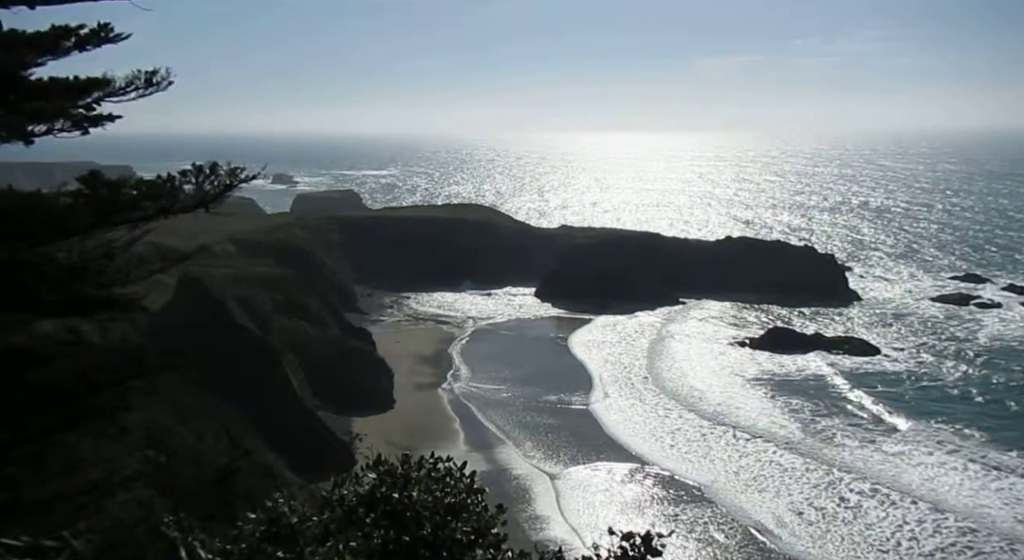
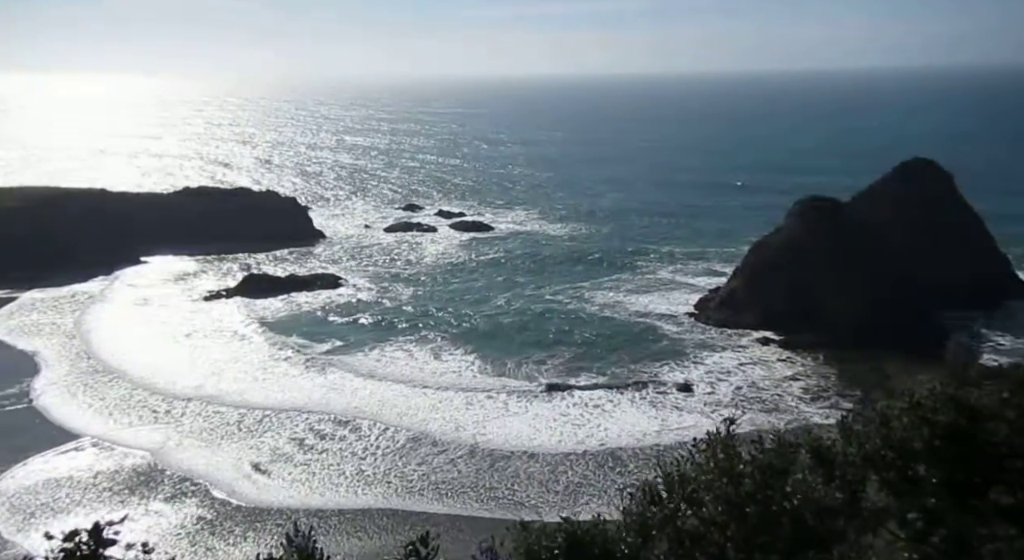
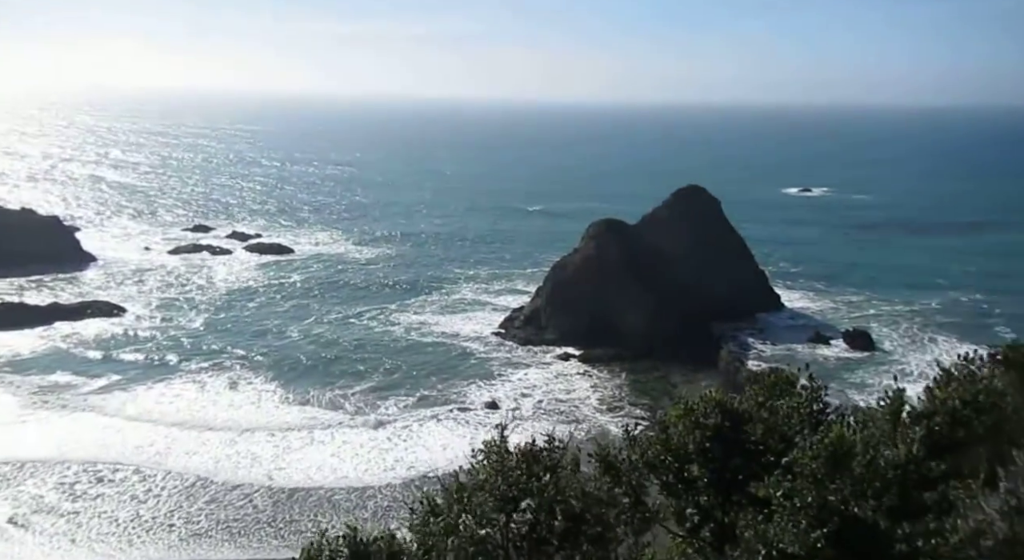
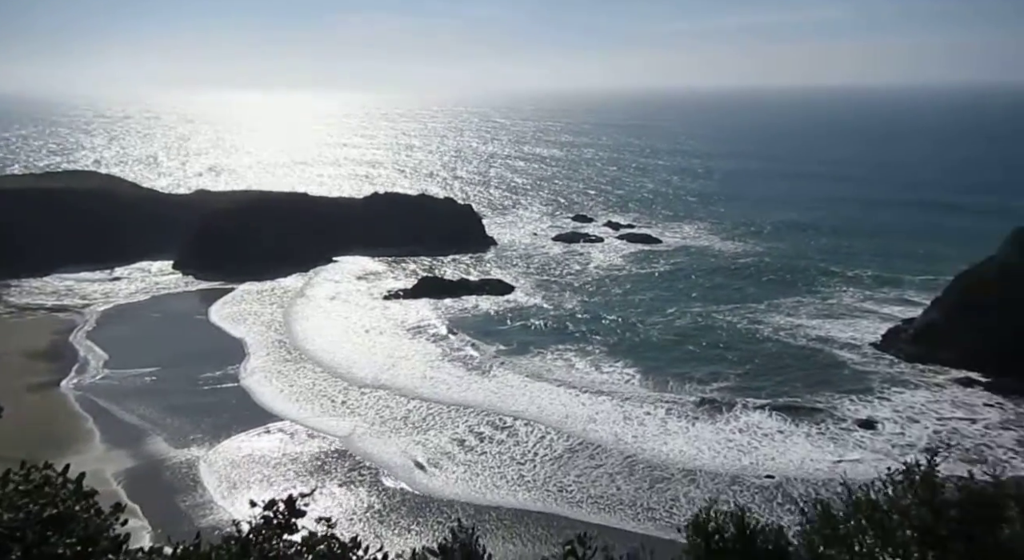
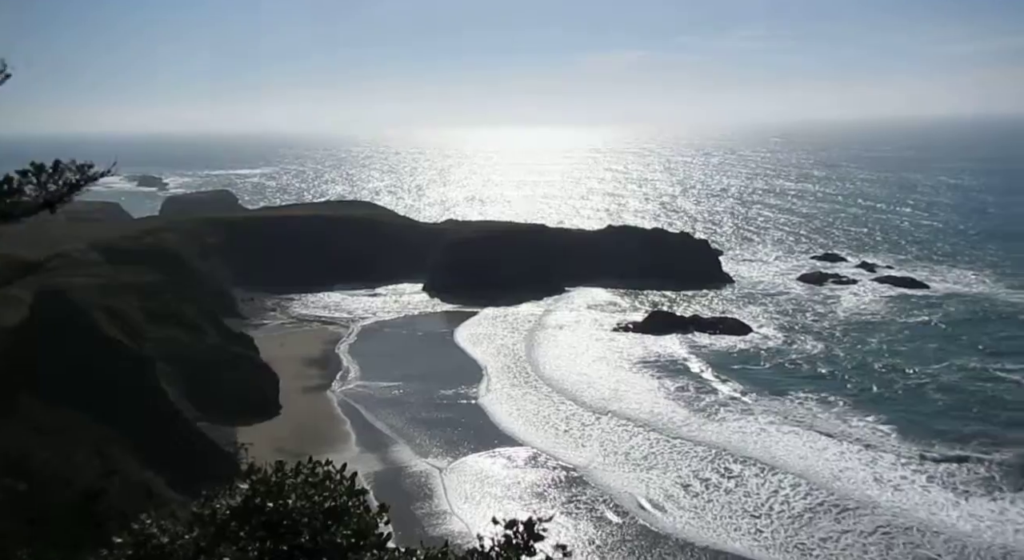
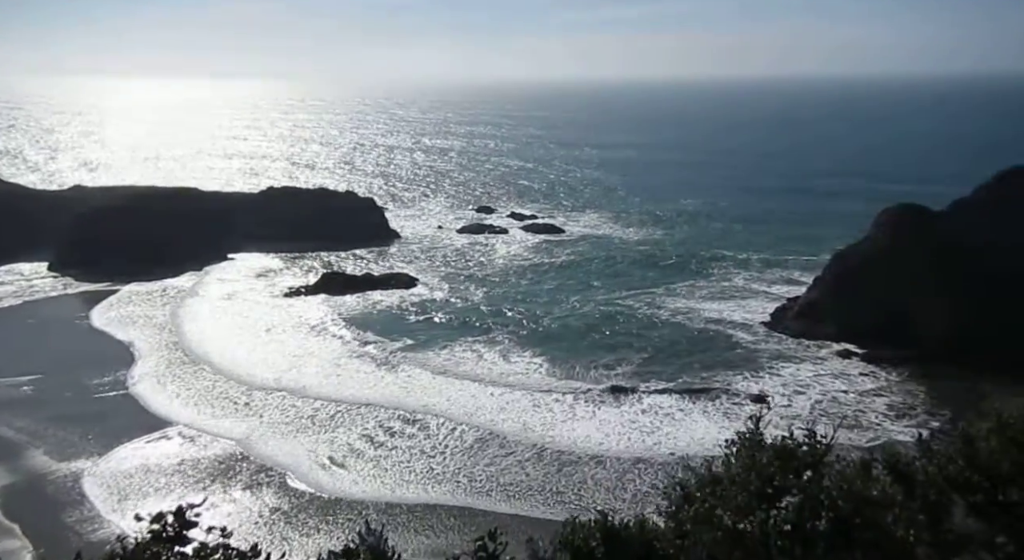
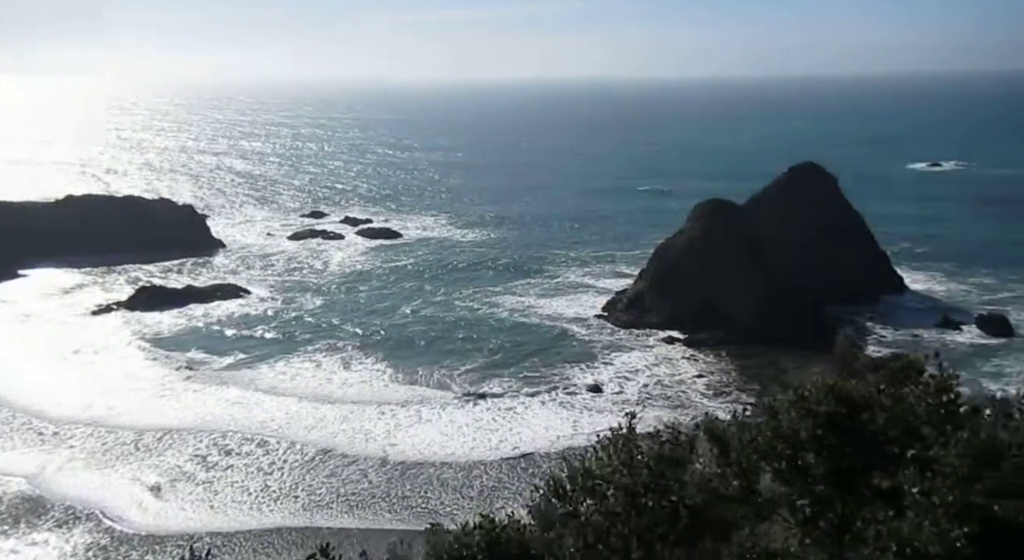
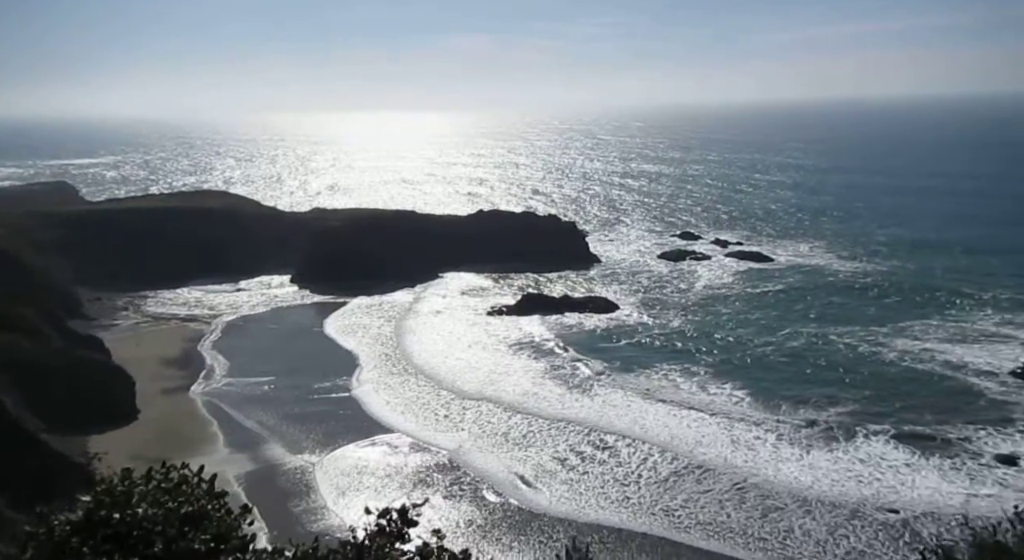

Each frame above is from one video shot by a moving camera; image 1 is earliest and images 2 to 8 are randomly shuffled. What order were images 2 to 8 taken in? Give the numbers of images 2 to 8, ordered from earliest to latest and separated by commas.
5, 8, 4, 6, 2, 7, 3
